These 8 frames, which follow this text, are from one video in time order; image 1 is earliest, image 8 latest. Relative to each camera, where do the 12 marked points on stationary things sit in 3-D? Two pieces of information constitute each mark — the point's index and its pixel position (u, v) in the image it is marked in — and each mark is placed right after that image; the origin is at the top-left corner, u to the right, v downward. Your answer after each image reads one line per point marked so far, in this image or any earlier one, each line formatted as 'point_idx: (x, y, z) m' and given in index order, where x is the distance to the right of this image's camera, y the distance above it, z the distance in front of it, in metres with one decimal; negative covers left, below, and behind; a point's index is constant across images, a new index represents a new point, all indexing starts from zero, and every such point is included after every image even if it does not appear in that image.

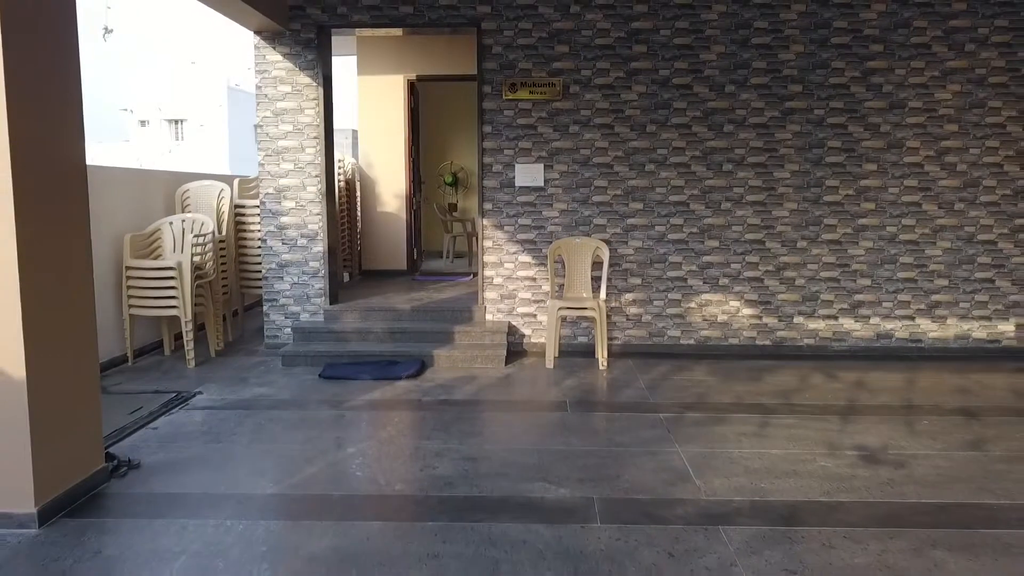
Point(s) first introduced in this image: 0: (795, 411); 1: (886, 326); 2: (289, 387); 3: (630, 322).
0: (+1.6, -0.7, +4.2) m
1: (+2.7, -0.3, +5.4) m
2: (-1.4, -0.6, +4.6) m
3: (+0.9, -0.3, +5.5) m
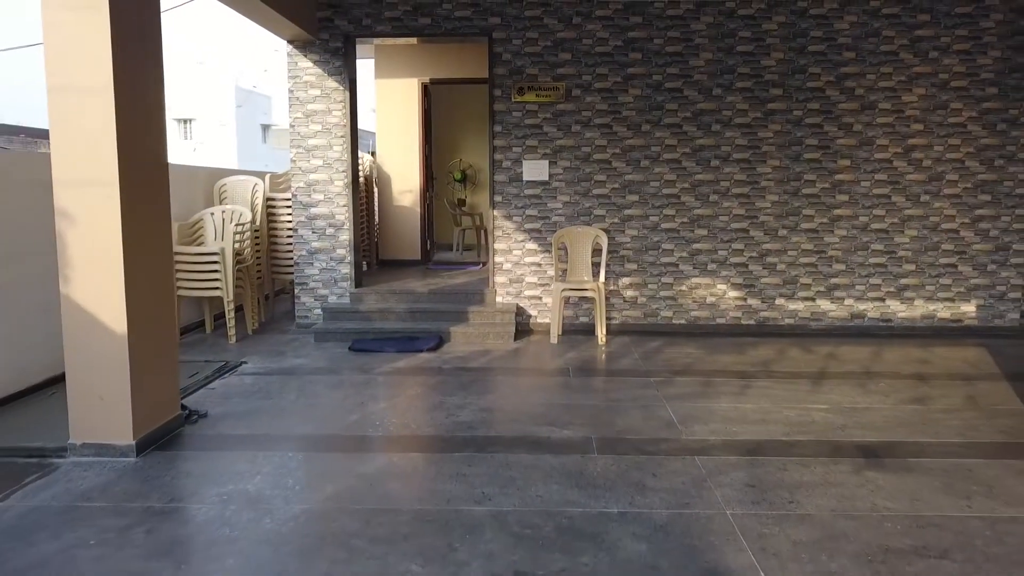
0: (+1.7, -0.6, +4.7) m
1: (+2.8, -0.2, +6.0) m
2: (-1.3, -0.5, +5.2) m
3: (+0.9, -0.1, +6.1) m
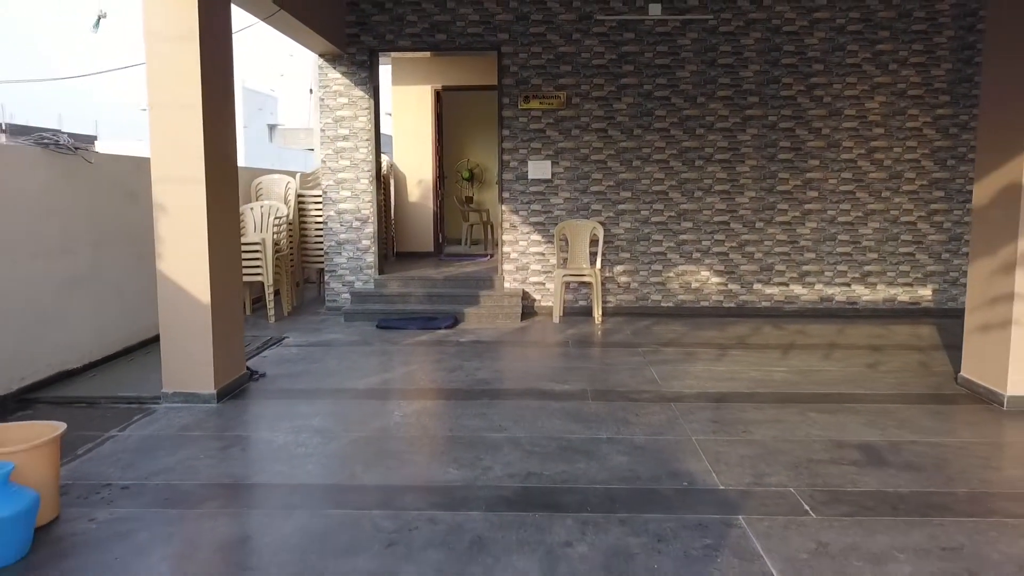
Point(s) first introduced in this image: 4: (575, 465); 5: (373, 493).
0: (+1.7, -0.4, +5.5) m
1: (+2.9, 0.0, +6.7) m
2: (-1.3, -0.4, +5.9) m
3: (+1.0, 0.0, +6.8) m
4: (+0.3, -0.7, +3.1) m
5: (-0.5, -0.8, +2.8) m
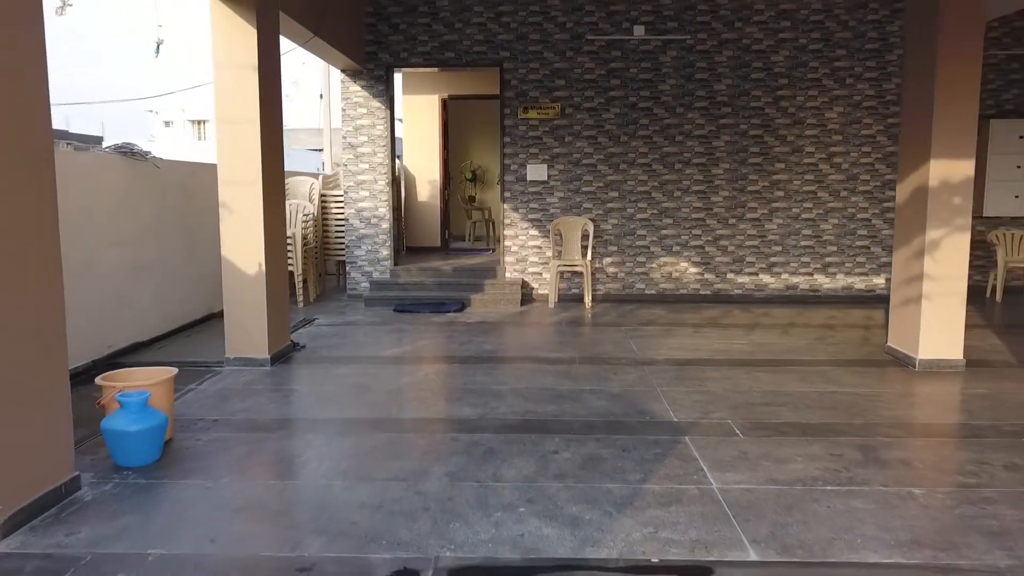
0: (+1.7, -0.3, +6.3) m
1: (+2.9, +0.1, +7.6) m
2: (-1.3, -0.3, +6.8) m
3: (+1.0, +0.1, +7.6) m
4: (+0.3, -0.6, +3.9) m
5: (-0.5, -0.7, +3.7) m
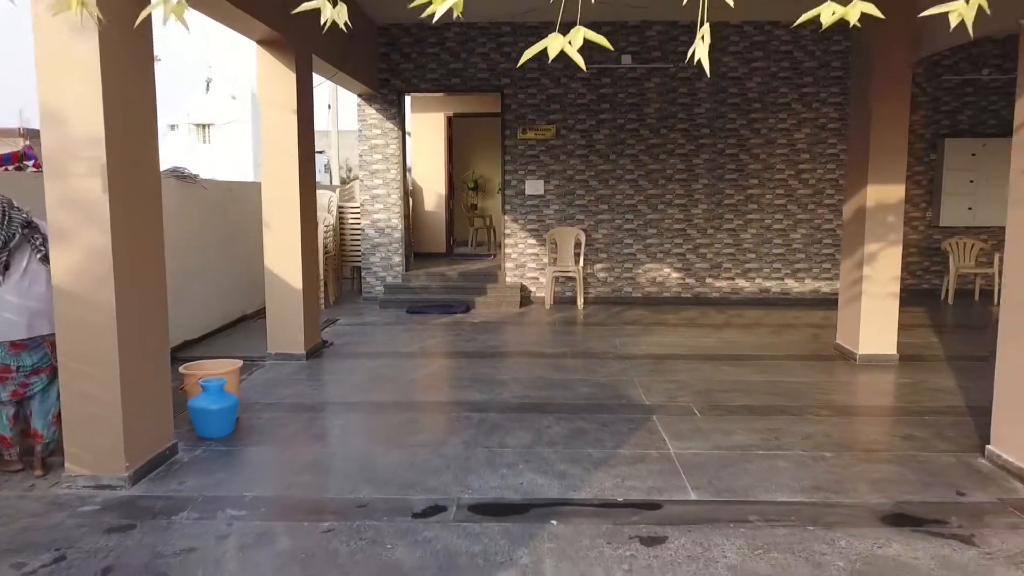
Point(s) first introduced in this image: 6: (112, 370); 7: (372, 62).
0: (+1.7, -0.4, +7.1) m
1: (+2.9, 0.0, +8.4) m
2: (-1.3, -0.3, +7.6) m
3: (+1.0, +0.1, +8.5) m
4: (+0.3, -0.7, +4.8) m
5: (-0.5, -0.7, +4.5) m
6: (-1.7, -0.3, +3.1) m
7: (-1.5, +2.4, +8.0) m
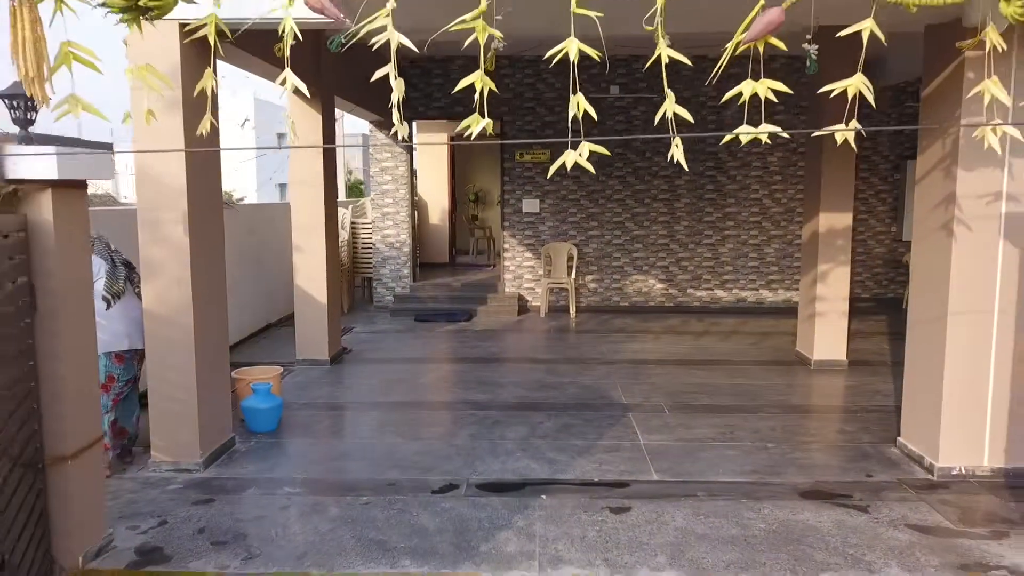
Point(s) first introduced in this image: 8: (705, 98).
0: (+1.7, -0.5, +7.9) m
1: (+2.9, -0.1, +9.2) m
2: (-1.3, -0.4, +8.4) m
3: (+1.0, 0.0, +9.2) m
4: (+0.3, -0.8, +5.5) m
5: (-0.5, -0.8, +5.3) m
6: (-1.7, -0.5, +3.9) m
7: (-1.5, +2.3, +8.8) m
8: (+2.3, +2.3, +8.9) m
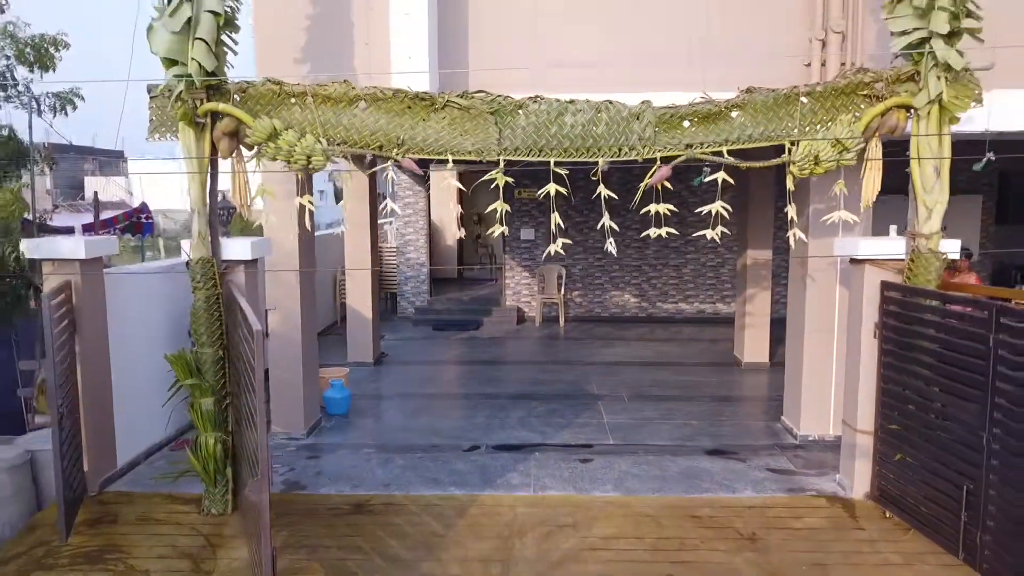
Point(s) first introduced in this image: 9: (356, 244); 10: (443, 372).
0: (+1.7, -0.7, +9.8) m
1: (+2.9, -0.3, +11.1) m
2: (-1.3, -0.6, +10.3) m
3: (+1.0, -0.3, +11.2) m
4: (+0.3, -1.0, +7.5) m
5: (-0.5, -1.1, +7.2) m
6: (-1.7, -0.7, +5.8) m
7: (-1.5, +2.1, +10.7) m
8: (+2.3, +2.1, +10.8) m
9: (-1.8, +0.5, +8.2) m
10: (-0.8, -0.9, +8.2) m
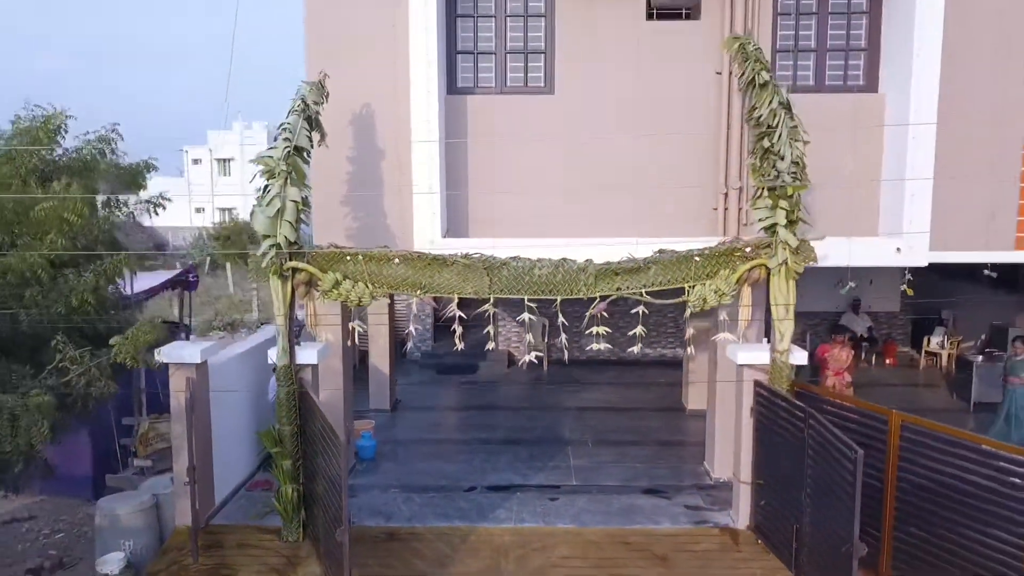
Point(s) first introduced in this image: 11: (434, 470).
0: (+1.6, -1.5, +11.9) m
1: (+2.7, -1.1, +13.1) m
2: (-1.4, -1.5, +12.3) m
3: (+0.8, -1.1, +13.2) m
4: (+0.2, -1.8, +9.5) m
5: (-0.6, -1.9, +9.2) m
6: (-1.8, -1.5, +7.8) m
7: (-1.7, +1.3, +12.7) m
8: (+2.2, +1.2, +12.8) m
9: (-1.9, -0.4, +10.2) m
10: (-0.9, -1.8, +10.2) m
11: (-0.9, -2.0, +8.3) m
